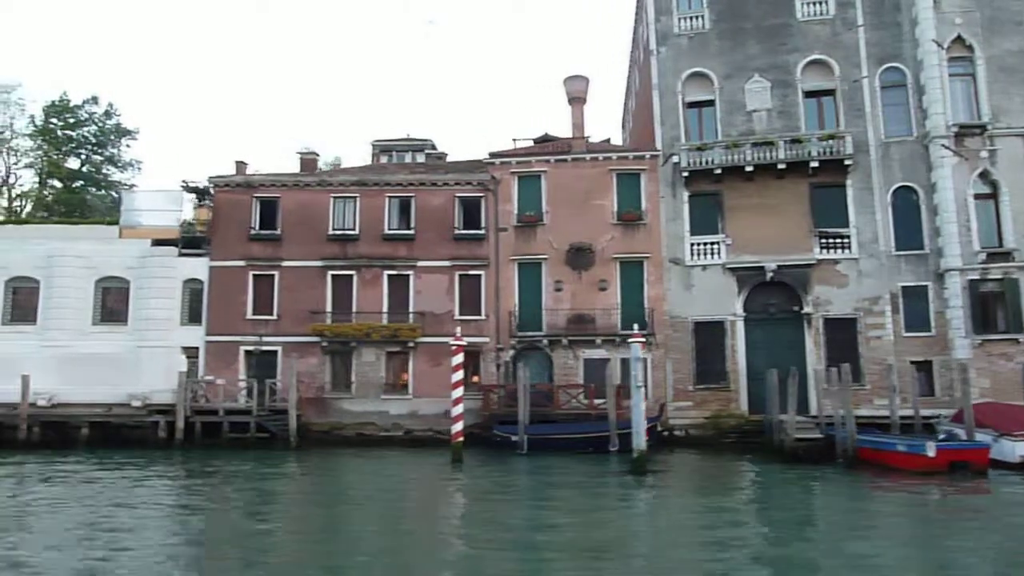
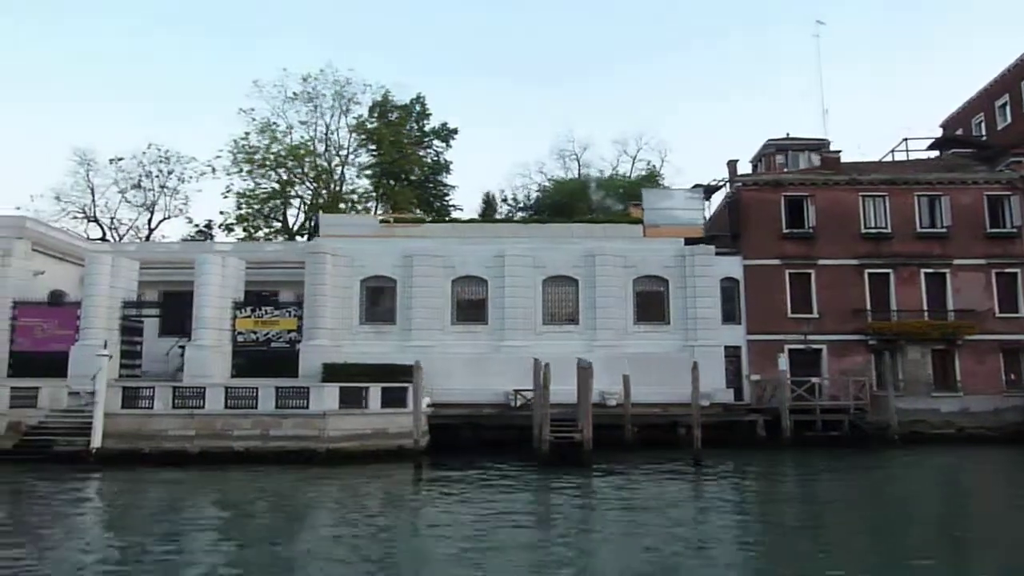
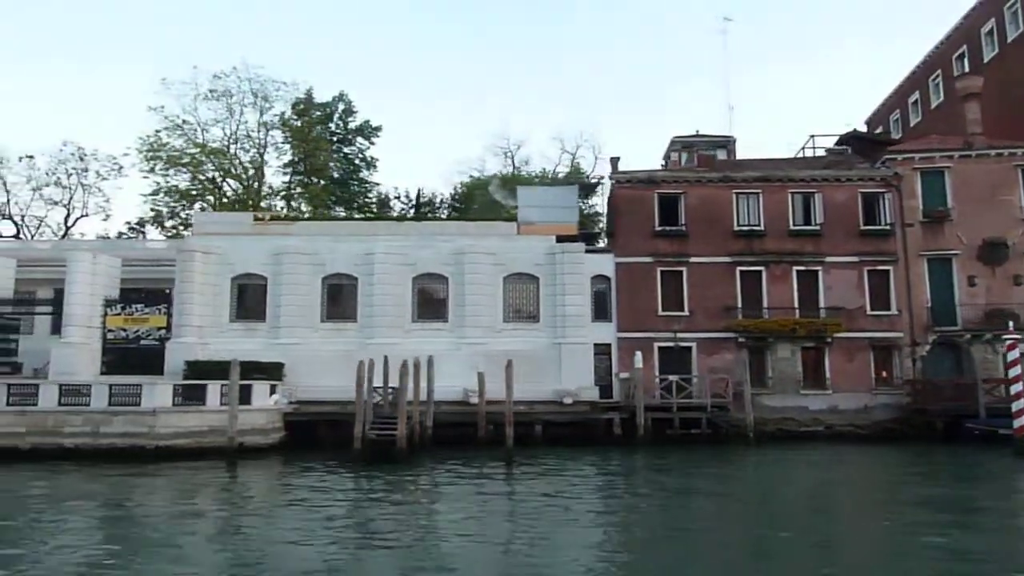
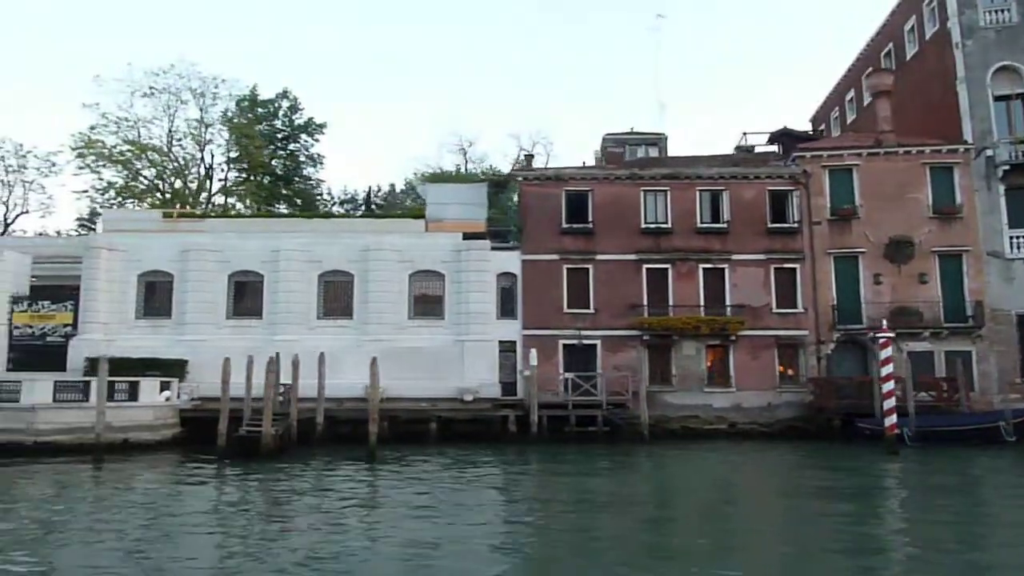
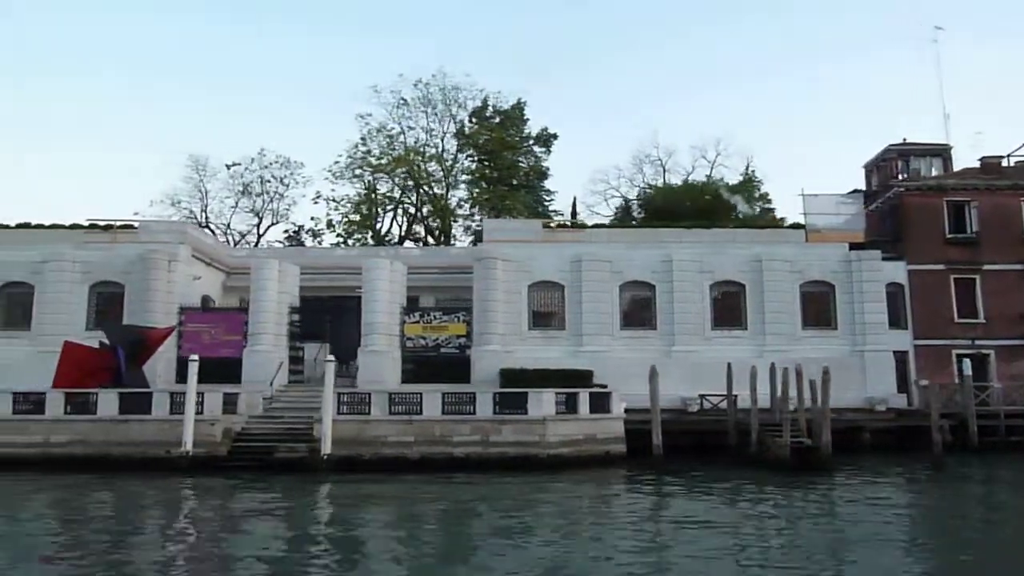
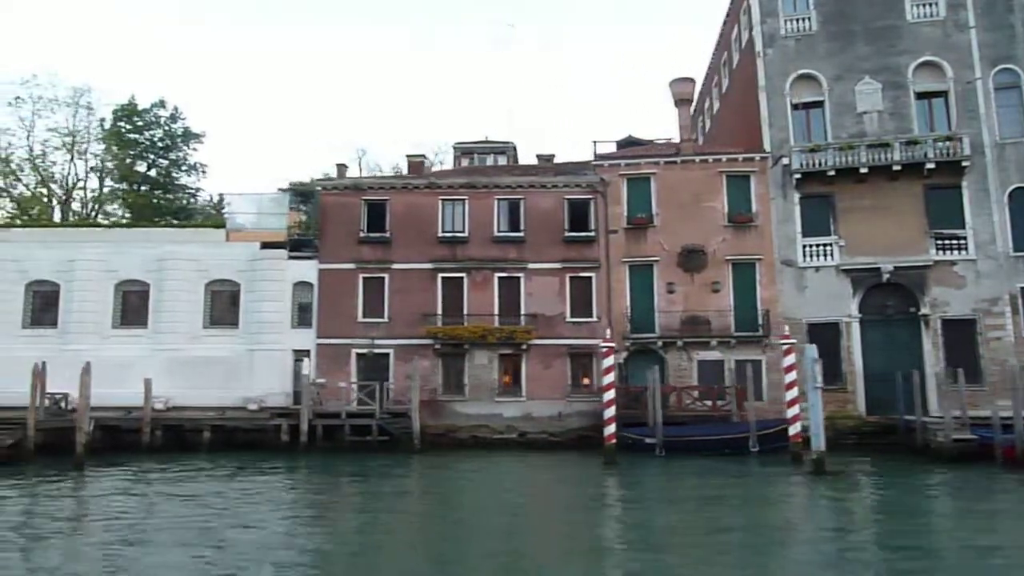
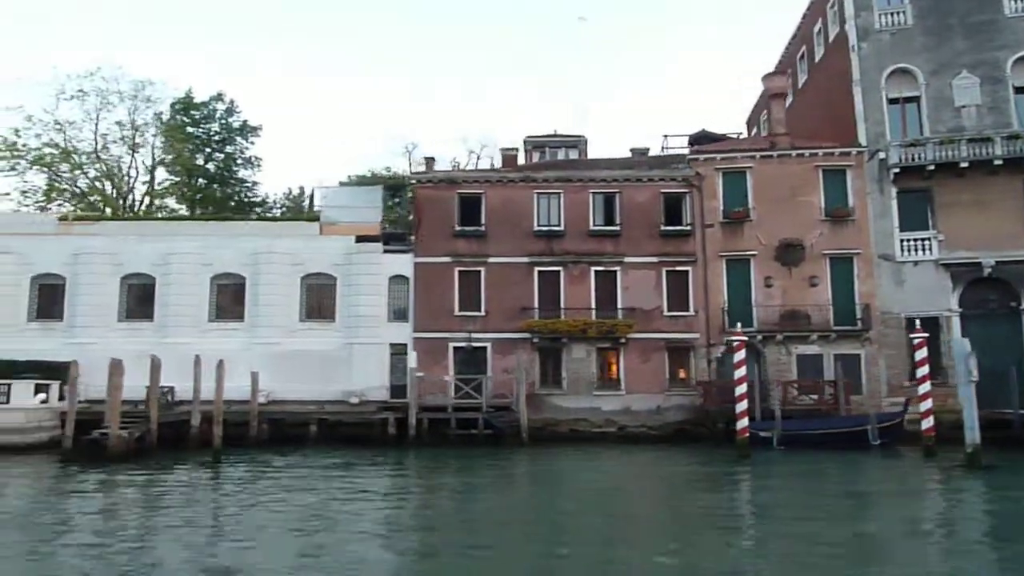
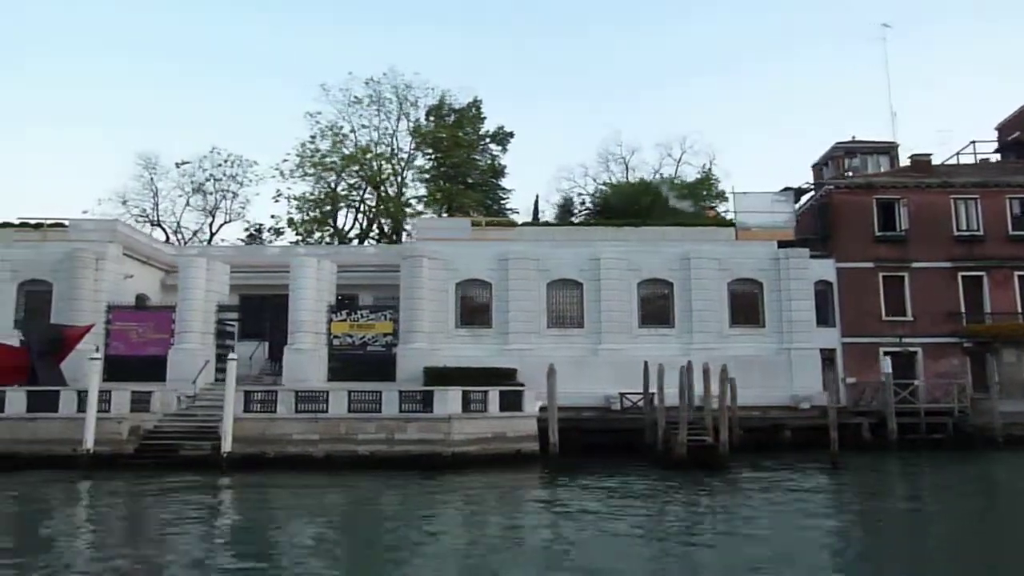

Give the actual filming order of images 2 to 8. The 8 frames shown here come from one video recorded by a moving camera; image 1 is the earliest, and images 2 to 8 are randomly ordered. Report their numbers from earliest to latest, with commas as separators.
6, 7, 4, 3, 2, 8, 5
